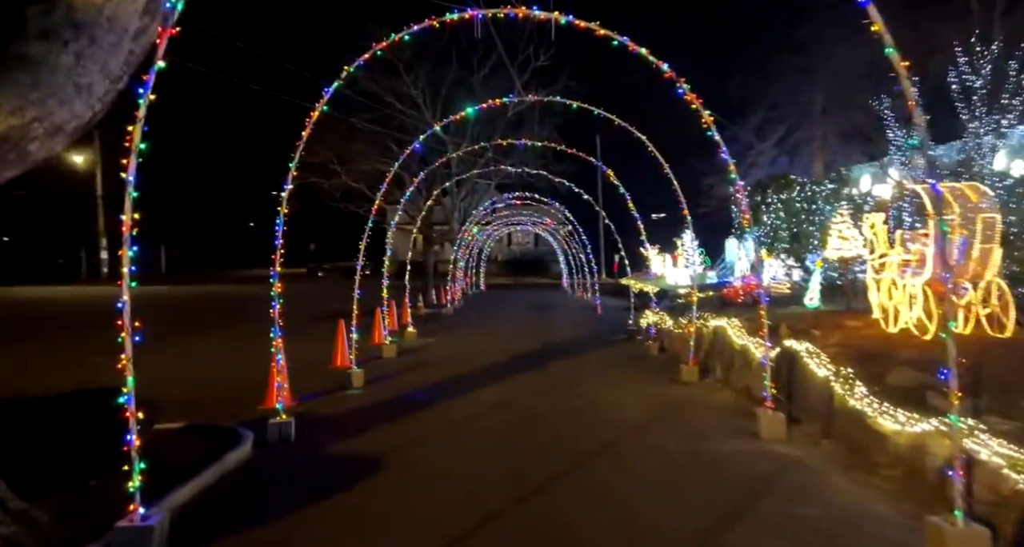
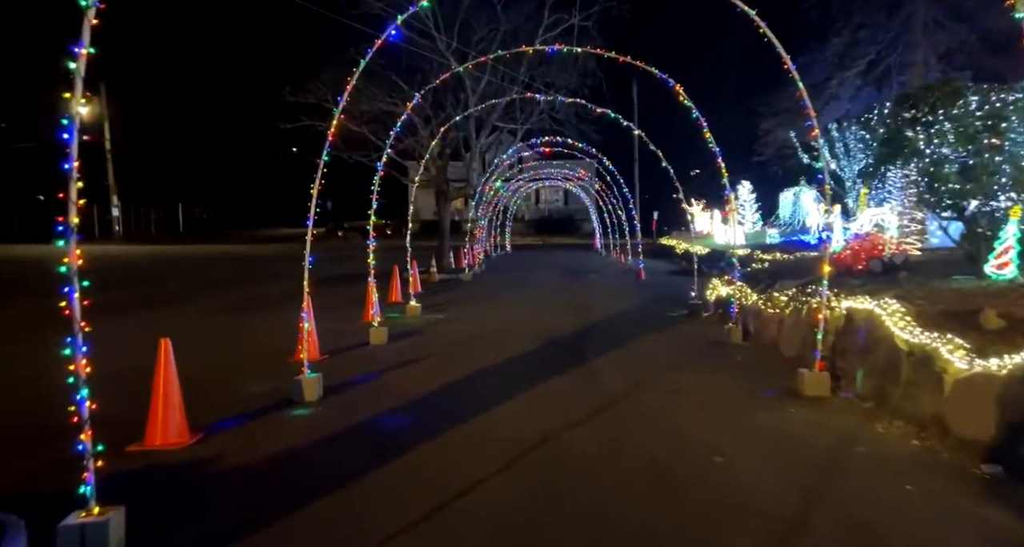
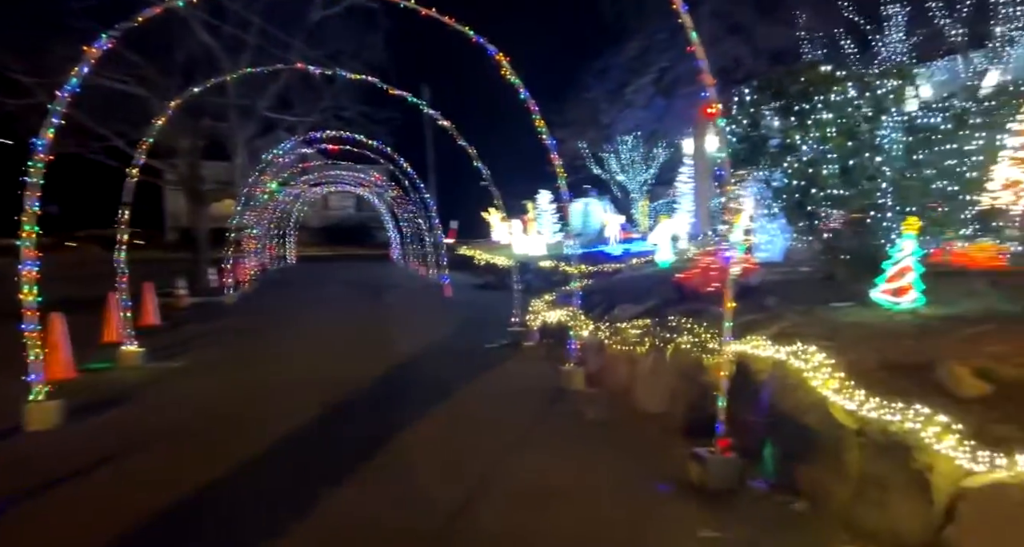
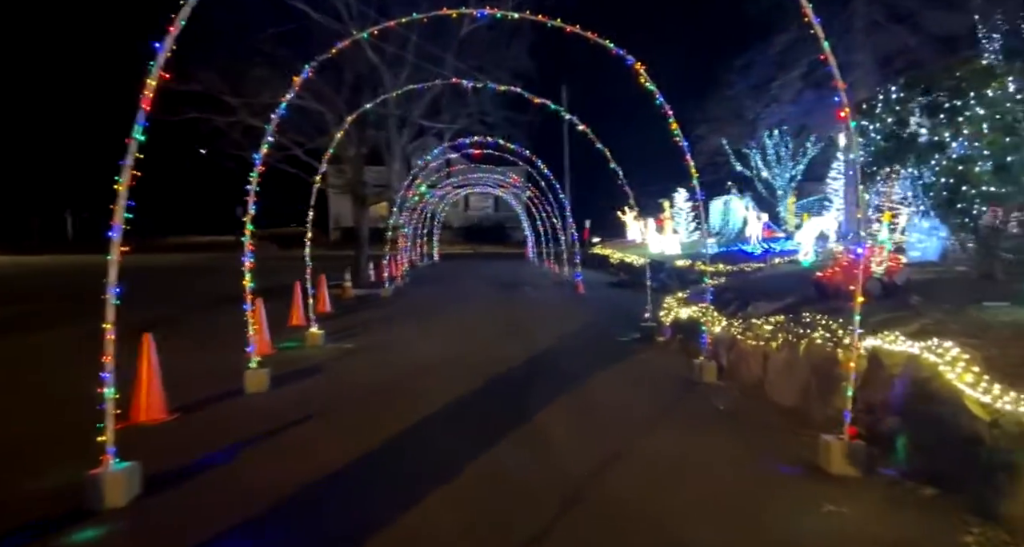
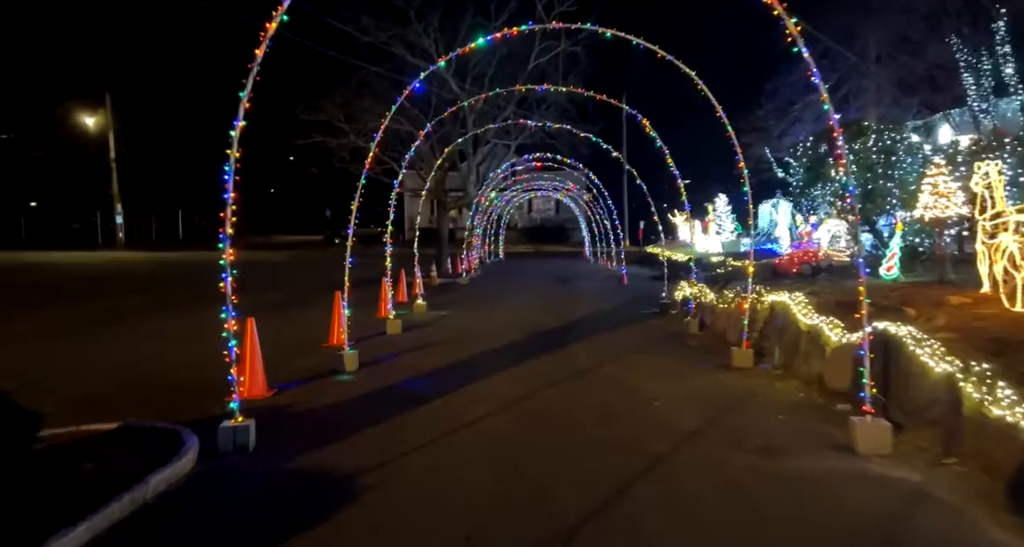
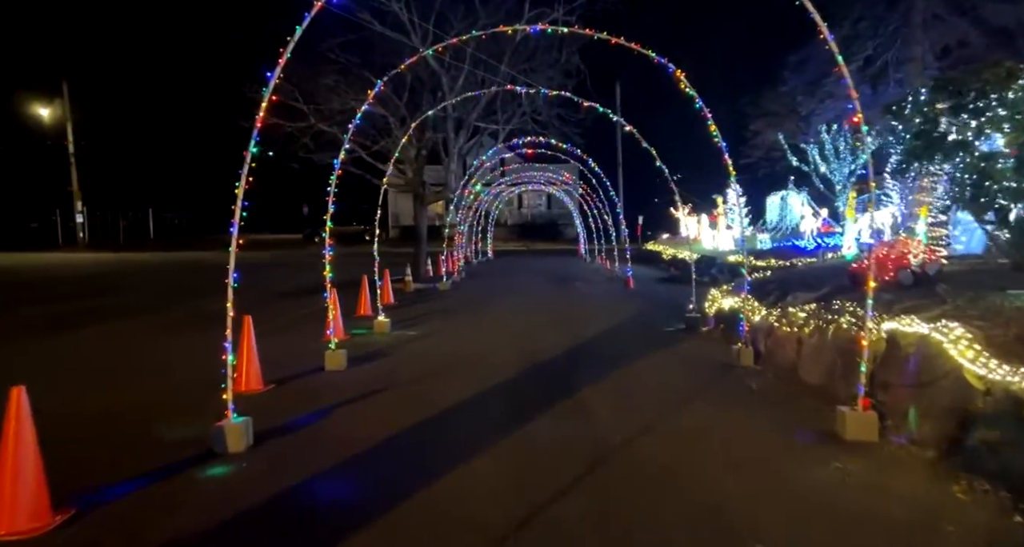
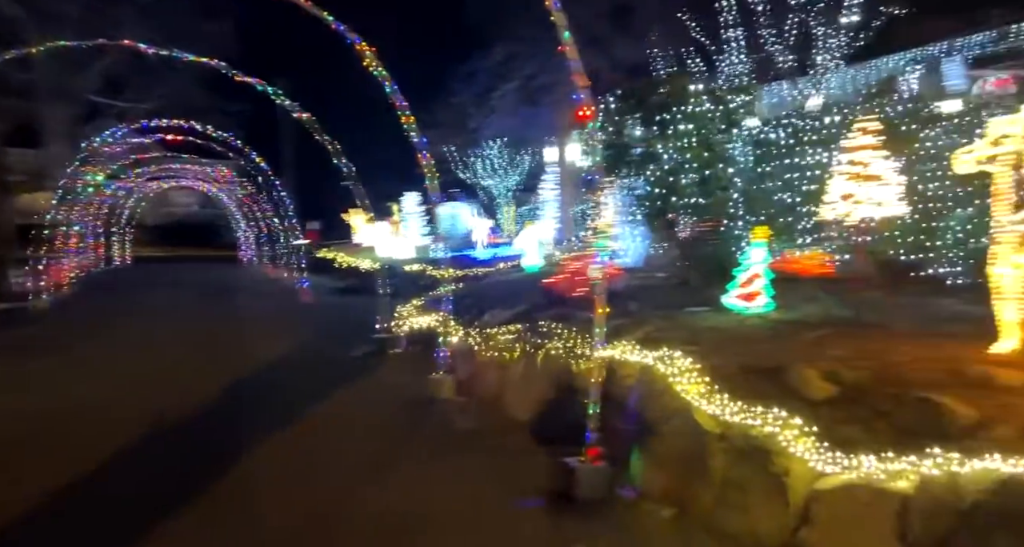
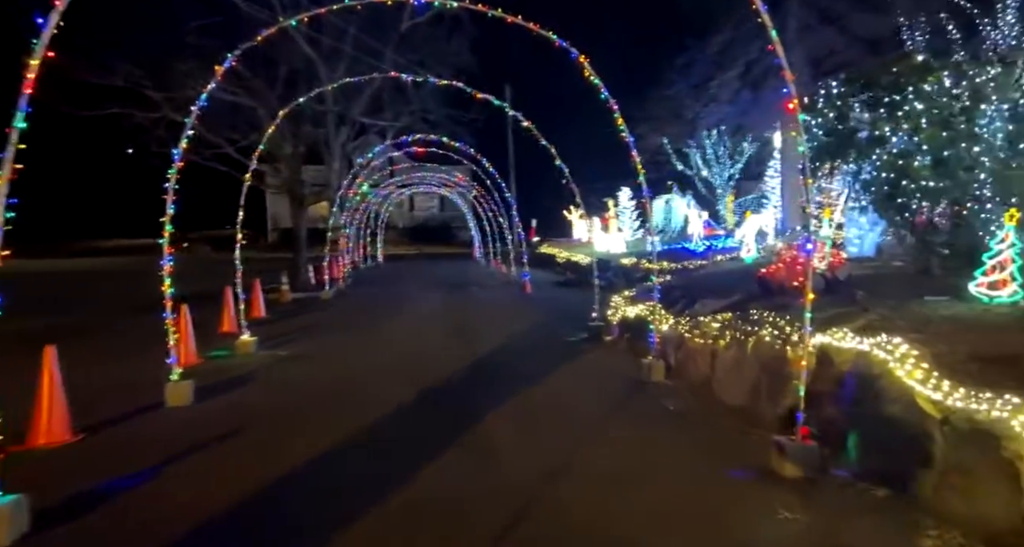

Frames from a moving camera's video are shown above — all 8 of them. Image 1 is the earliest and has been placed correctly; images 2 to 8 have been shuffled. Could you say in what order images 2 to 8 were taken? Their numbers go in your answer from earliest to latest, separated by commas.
5, 2, 6, 4, 8, 3, 7
